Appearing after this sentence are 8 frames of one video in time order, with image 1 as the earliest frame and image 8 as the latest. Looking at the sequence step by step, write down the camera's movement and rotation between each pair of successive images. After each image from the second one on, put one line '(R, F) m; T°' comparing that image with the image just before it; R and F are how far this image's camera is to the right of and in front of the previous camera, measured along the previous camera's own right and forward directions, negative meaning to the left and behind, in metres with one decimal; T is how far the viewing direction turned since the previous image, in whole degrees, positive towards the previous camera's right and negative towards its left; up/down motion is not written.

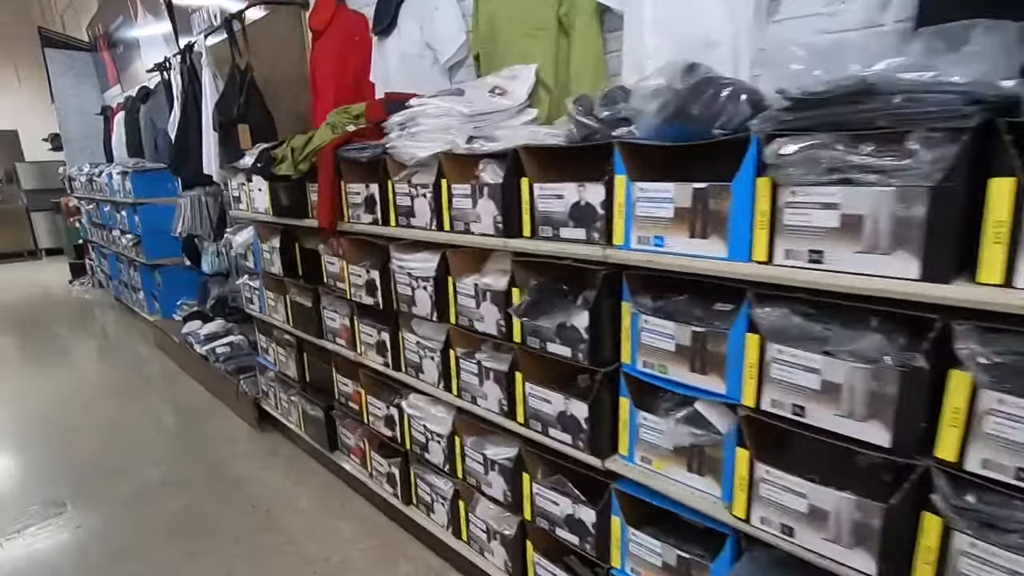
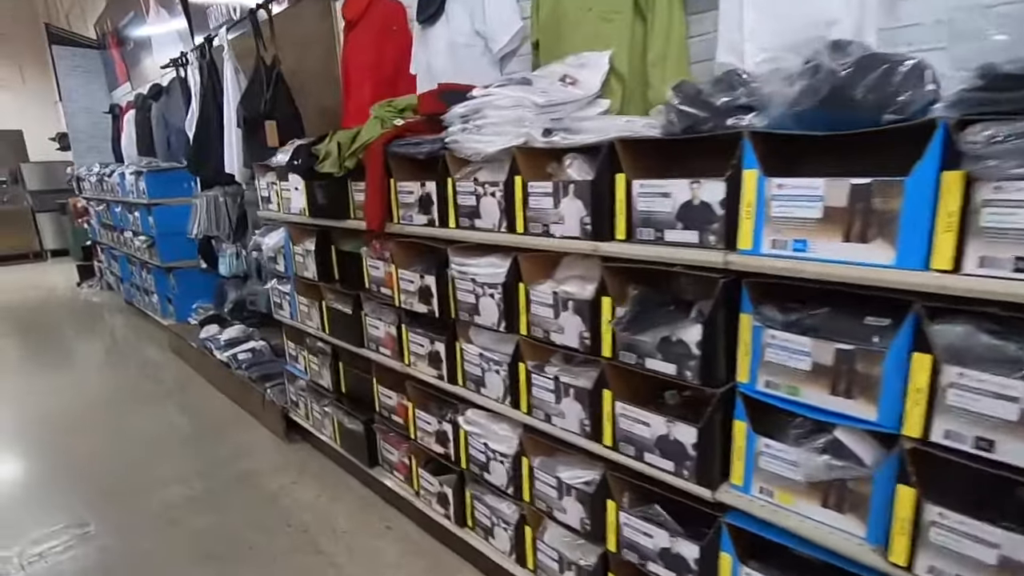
(-0.2, +0.1) m; 0°
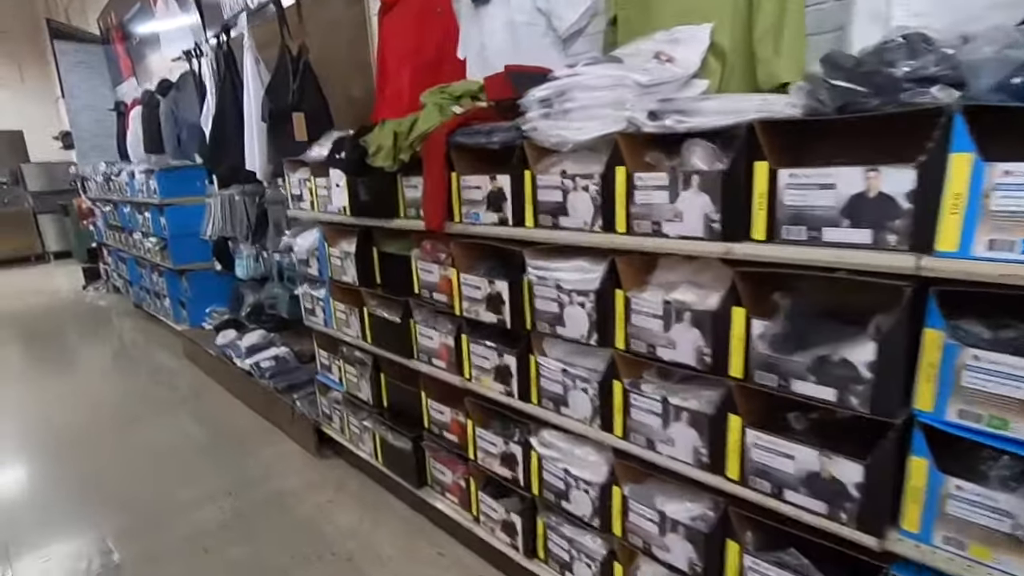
(-0.2, +0.2) m; 0°
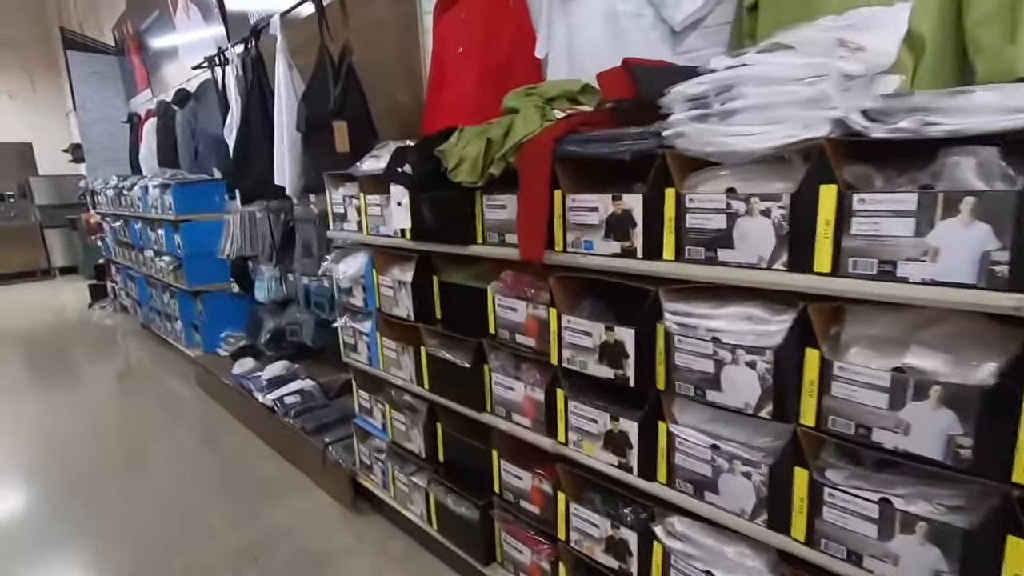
(-0.3, +0.3) m; 0°
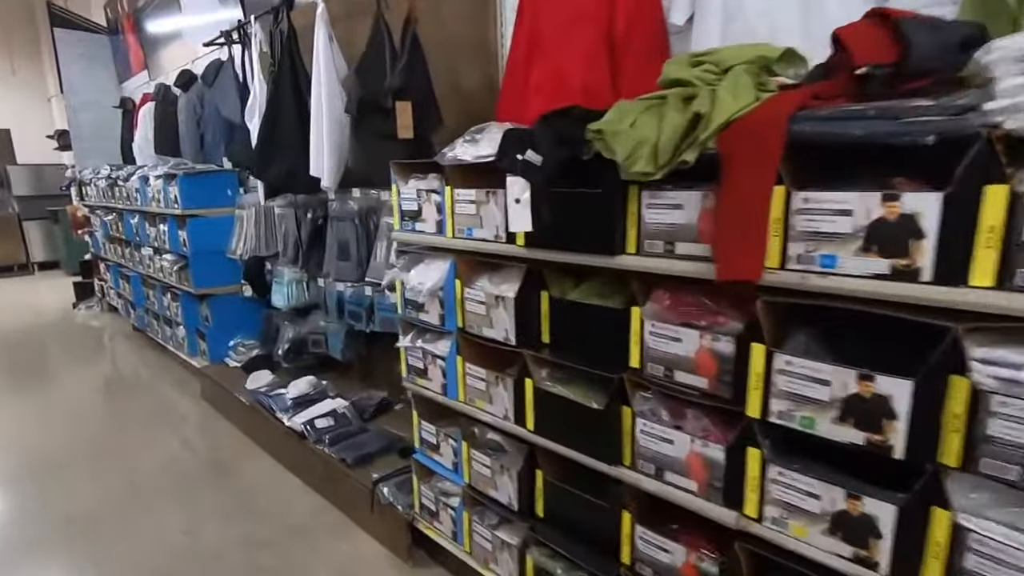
(-0.4, +0.4) m; +2°
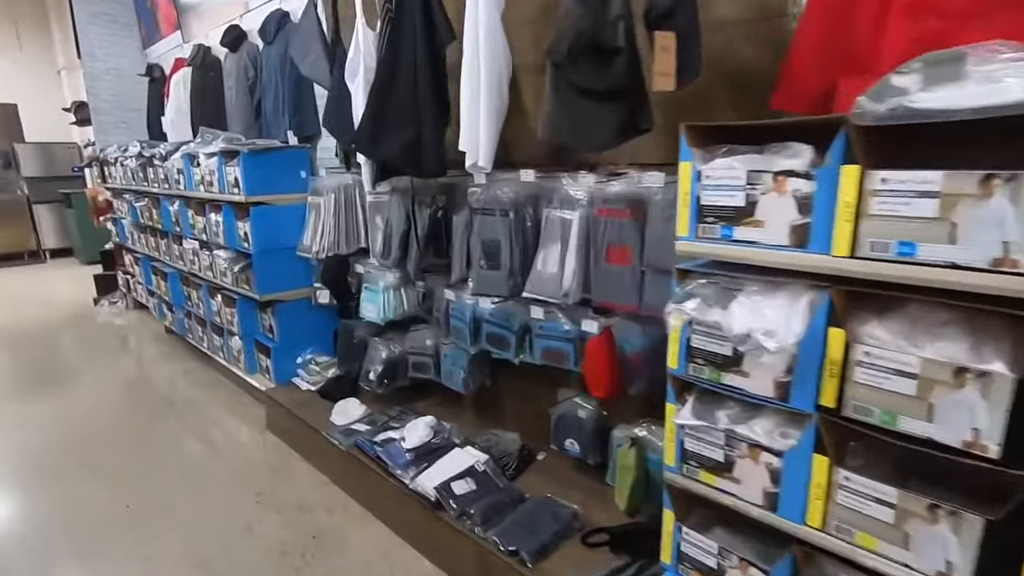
(-0.7, +0.7) m; 0°
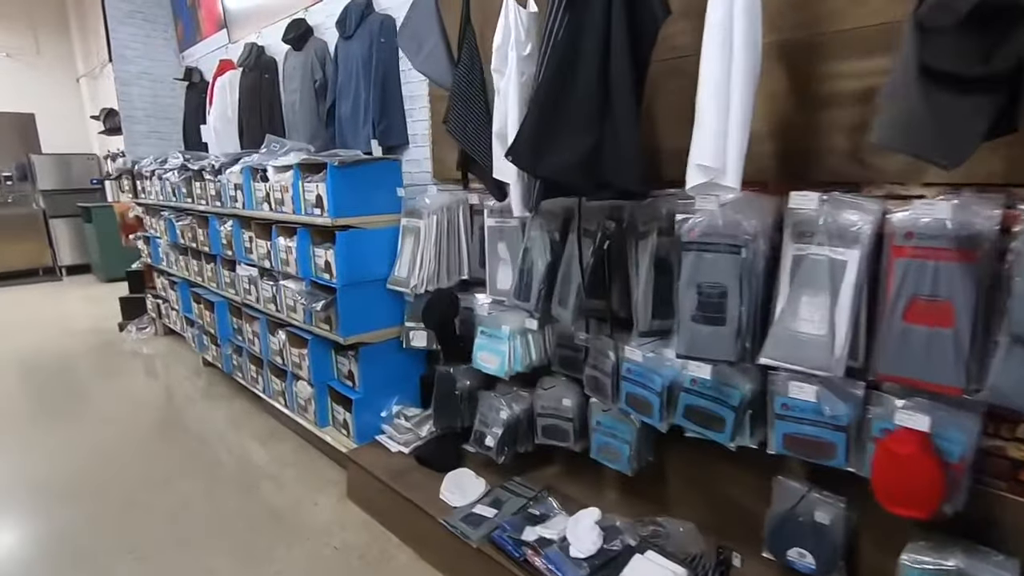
(-0.6, +0.5) m; 0°
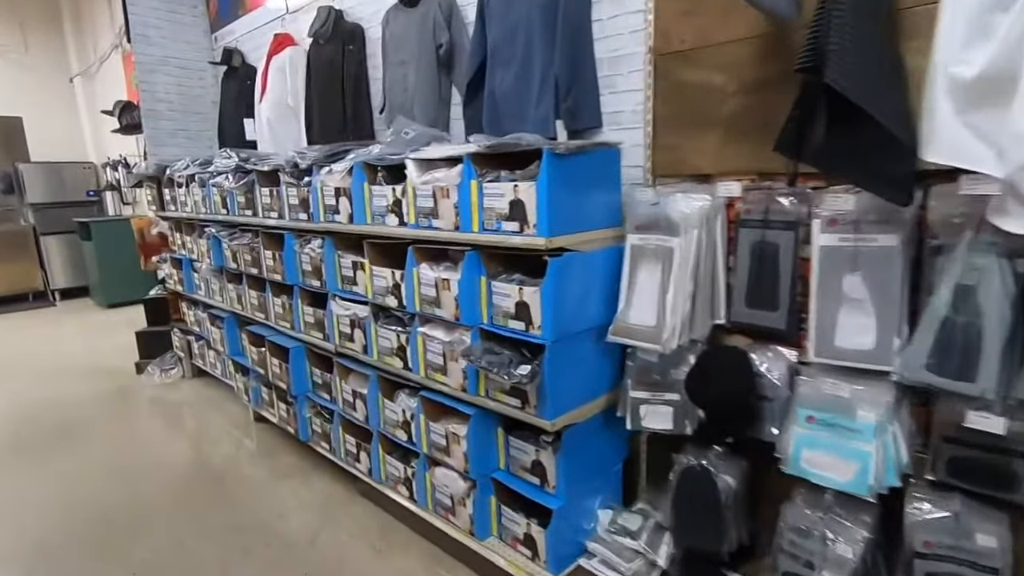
(-0.9, +0.8) m; +1°
